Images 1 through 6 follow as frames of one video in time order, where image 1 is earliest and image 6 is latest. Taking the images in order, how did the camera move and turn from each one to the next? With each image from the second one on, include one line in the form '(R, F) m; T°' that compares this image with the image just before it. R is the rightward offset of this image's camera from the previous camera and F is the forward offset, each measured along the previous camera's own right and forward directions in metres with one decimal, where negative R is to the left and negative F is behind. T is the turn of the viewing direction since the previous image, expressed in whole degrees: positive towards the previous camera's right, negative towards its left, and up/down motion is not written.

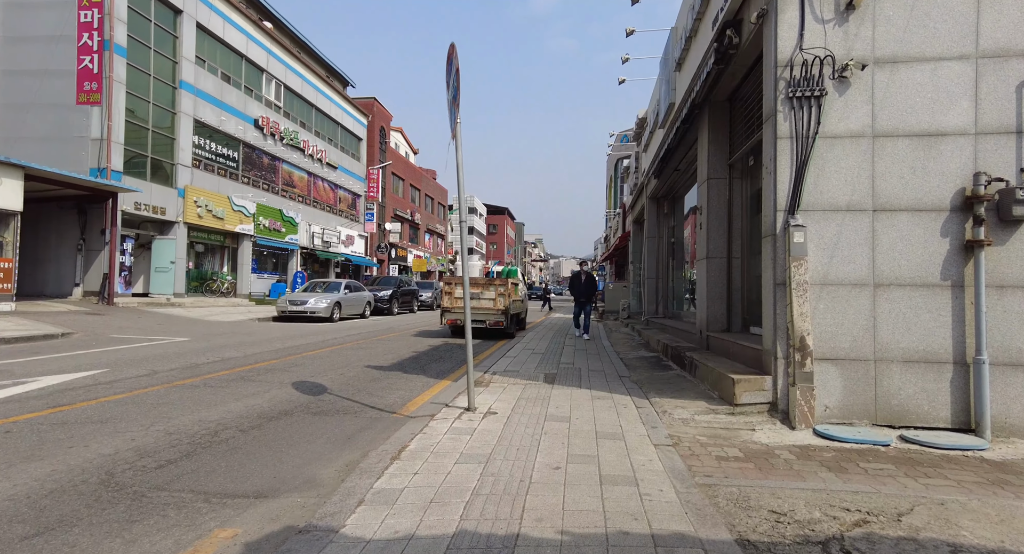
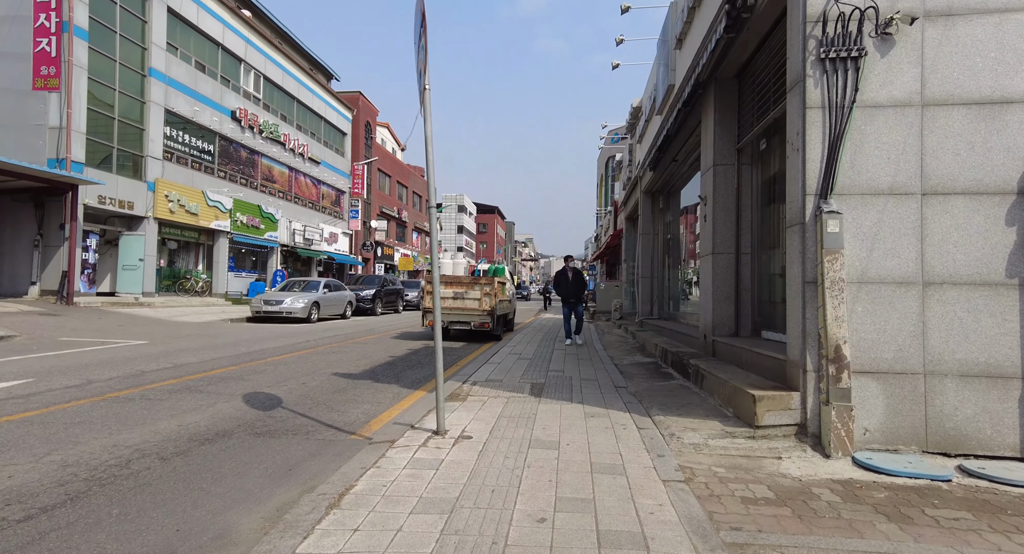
(+0.1, +0.8) m; +1°
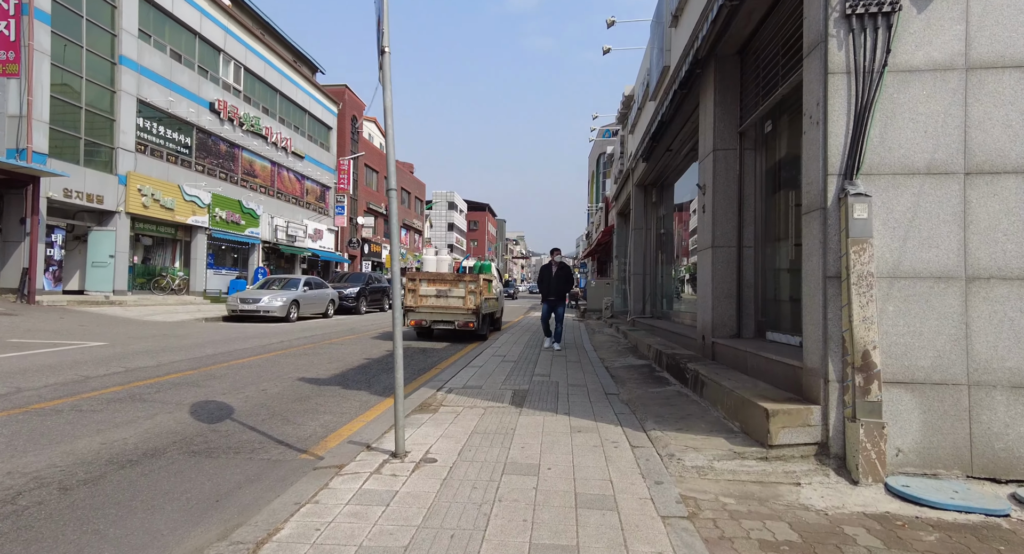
(+0.1, +0.6) m; +1°
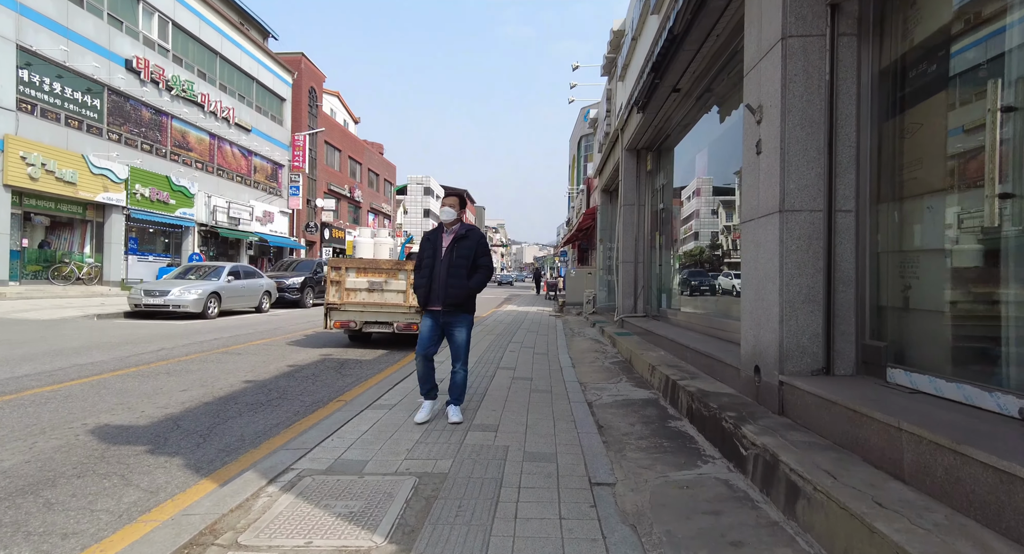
(+0.5, +2.9) m; +2°
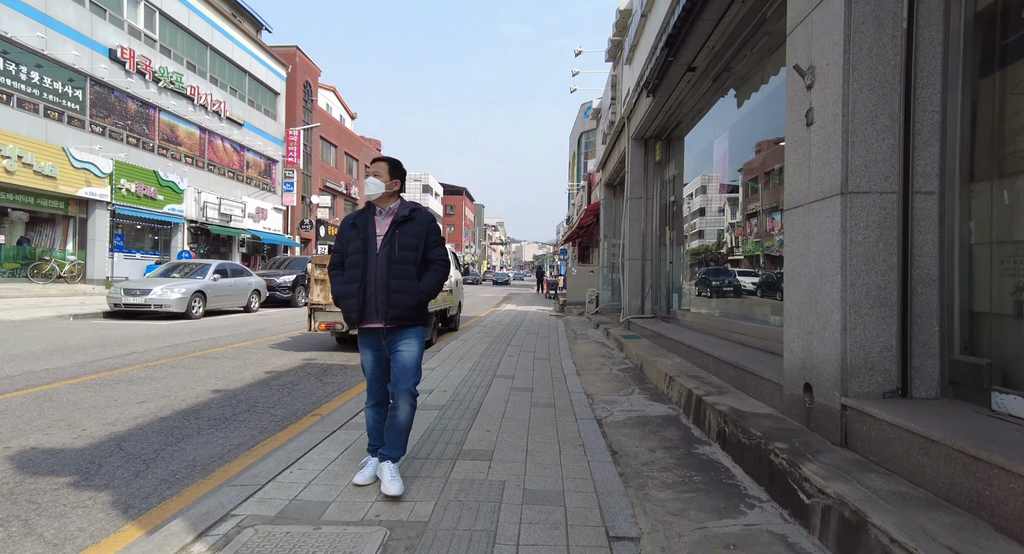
(0.0, +0.7) m; 0°
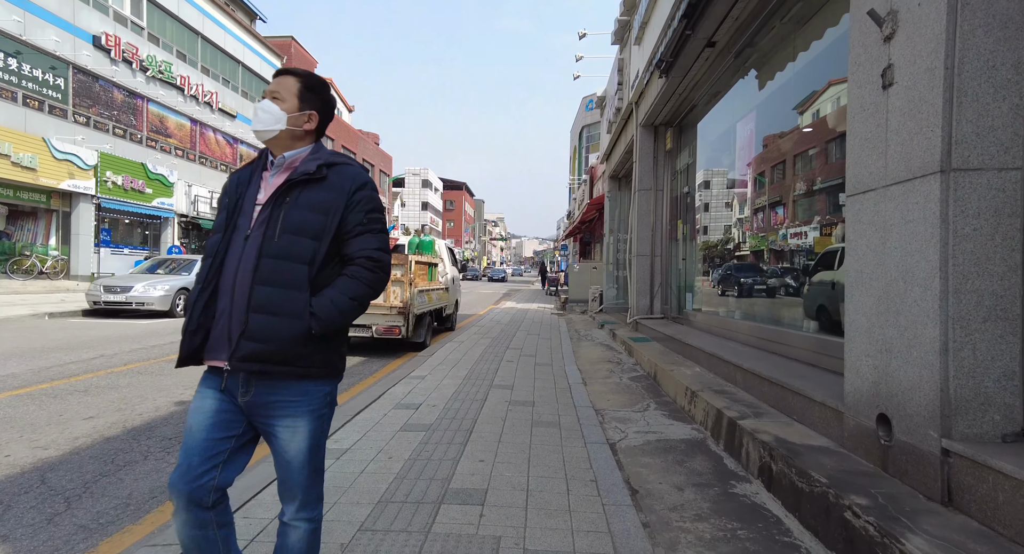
(0.0, +0.7) m; 0°
